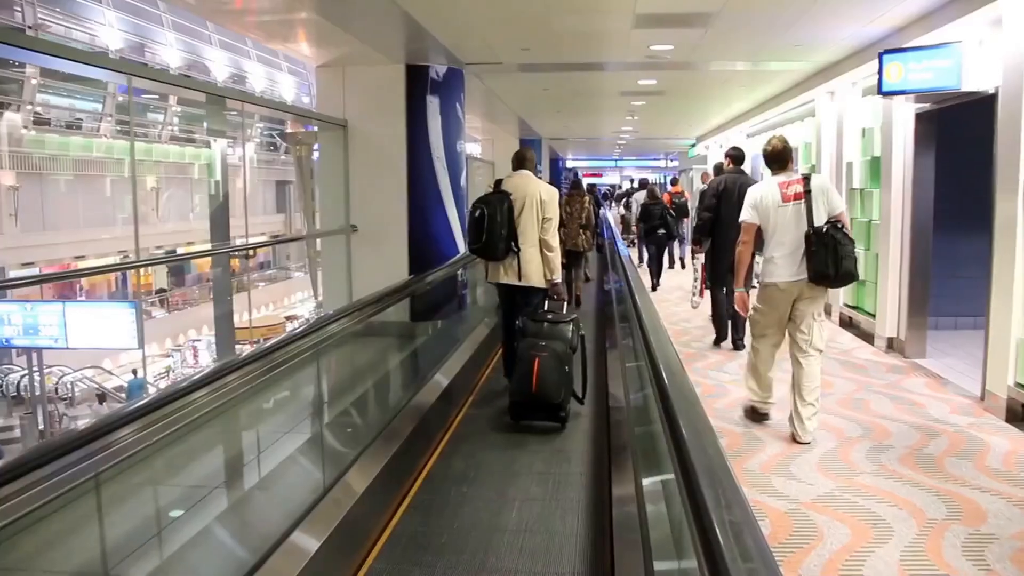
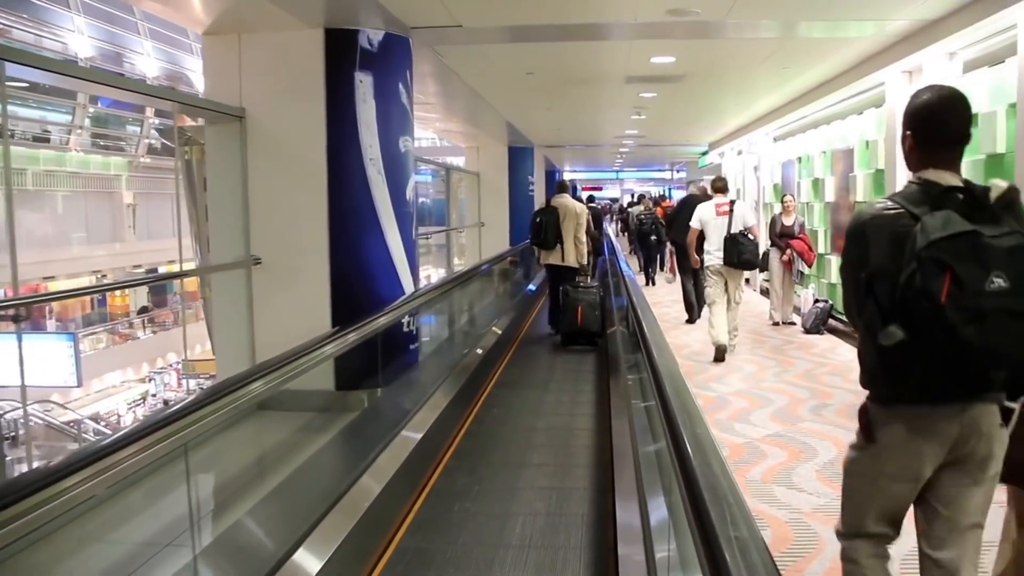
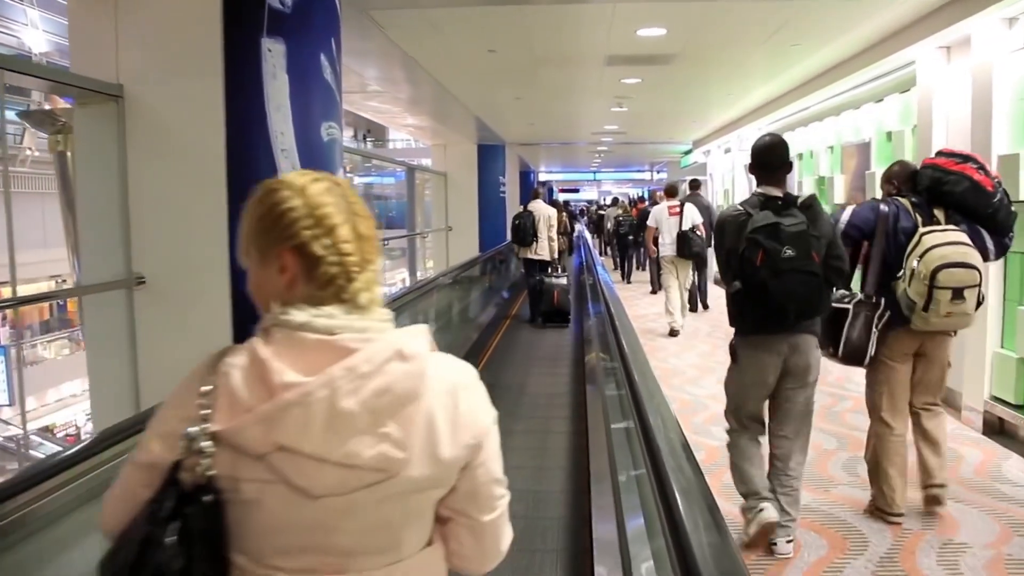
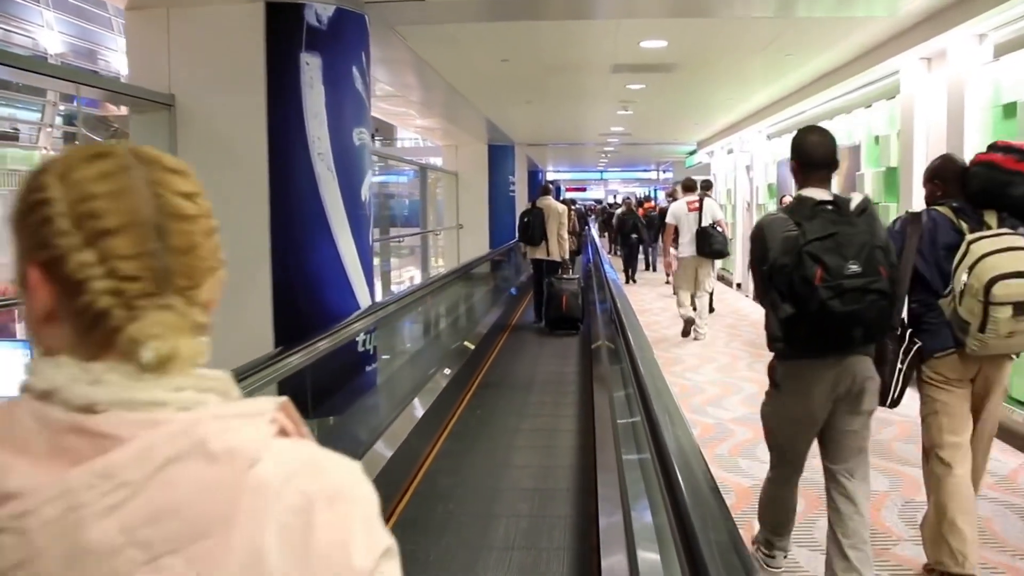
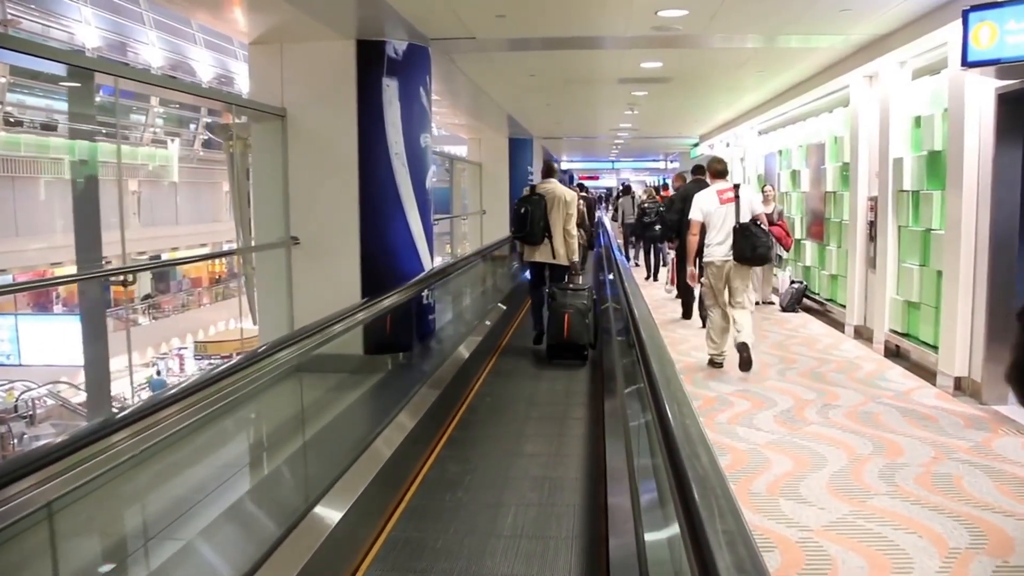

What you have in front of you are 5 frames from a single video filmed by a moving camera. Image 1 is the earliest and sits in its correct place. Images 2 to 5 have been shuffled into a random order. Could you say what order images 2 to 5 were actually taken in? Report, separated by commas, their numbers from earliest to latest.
5, 2, 4, 3
